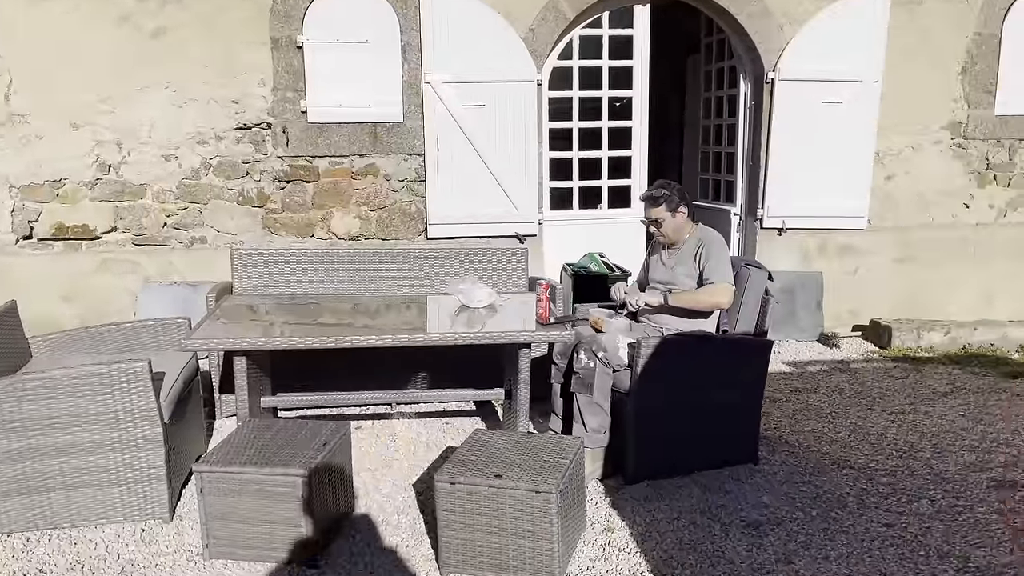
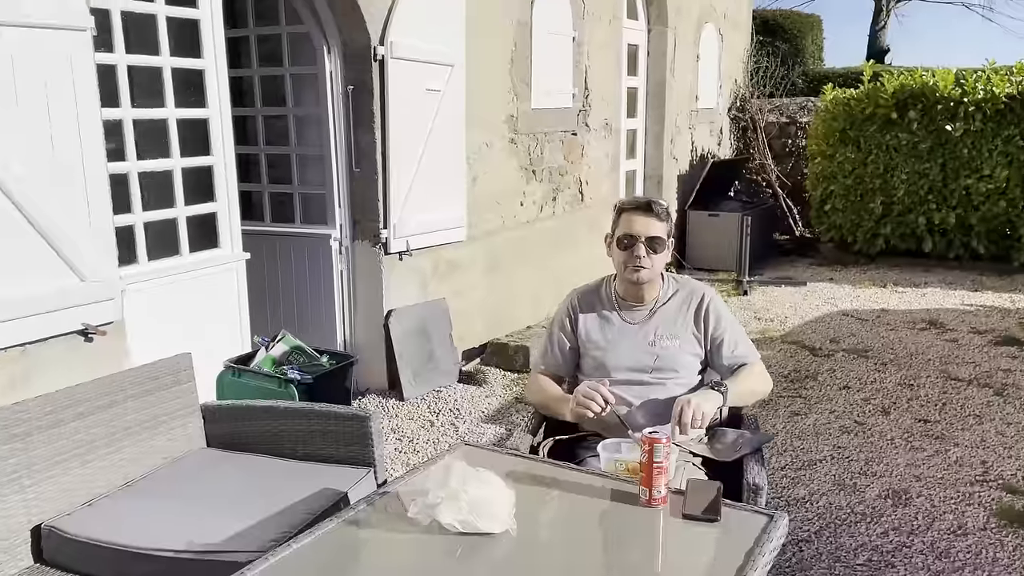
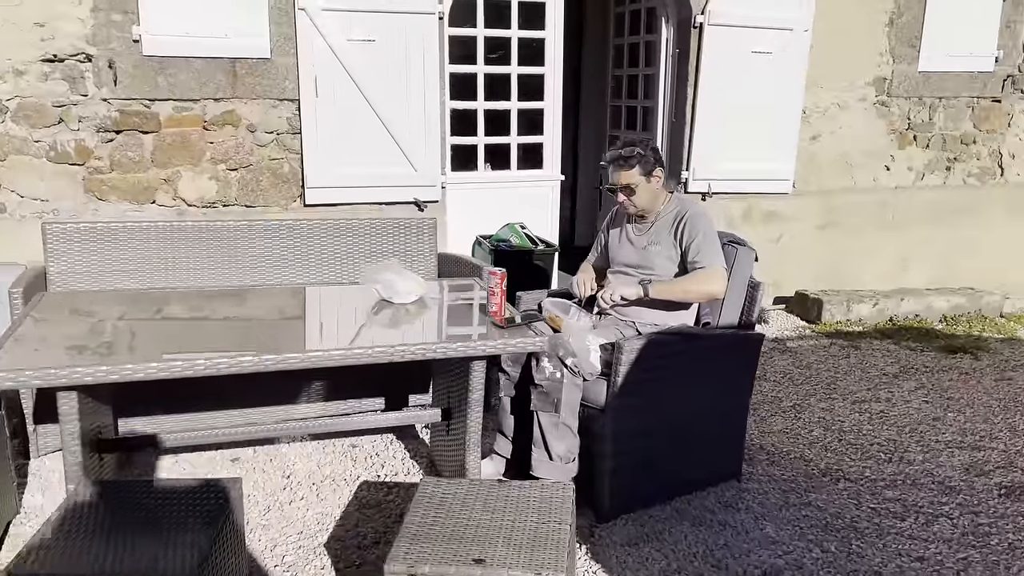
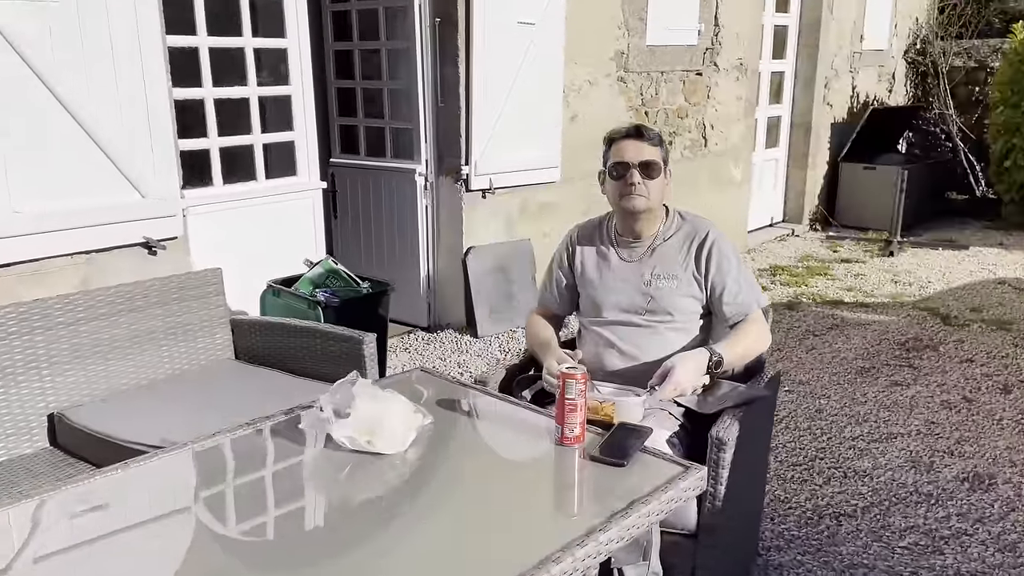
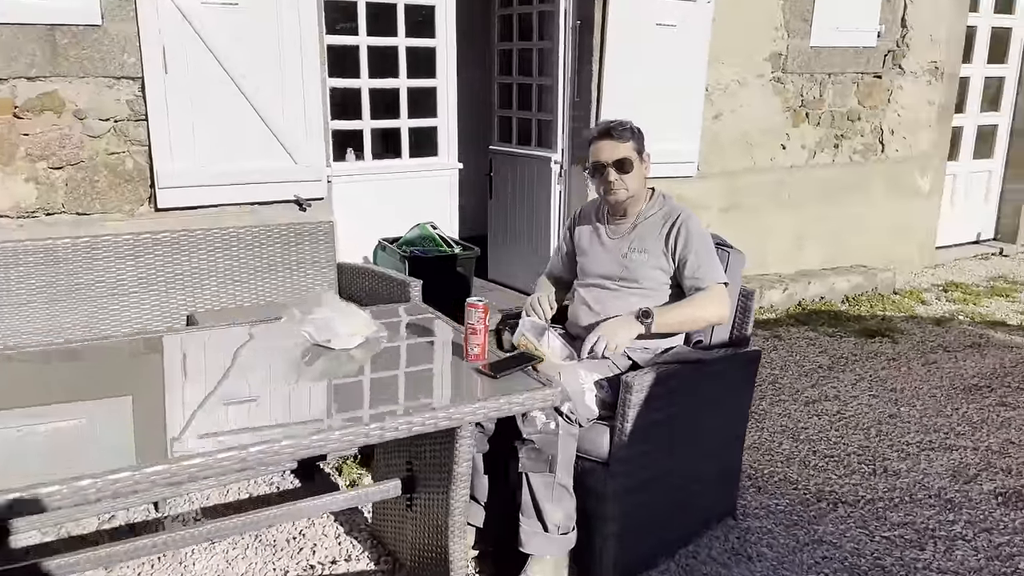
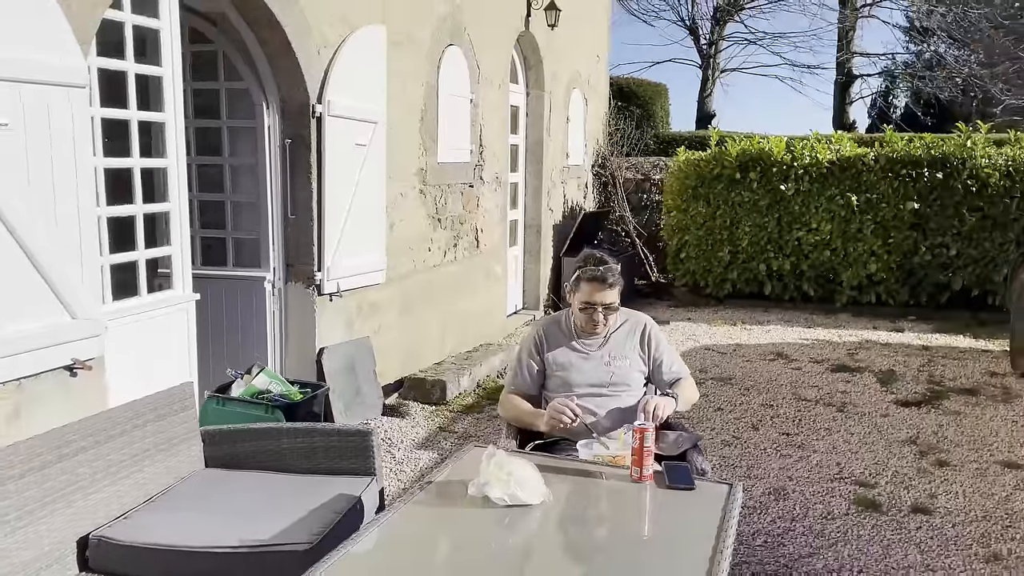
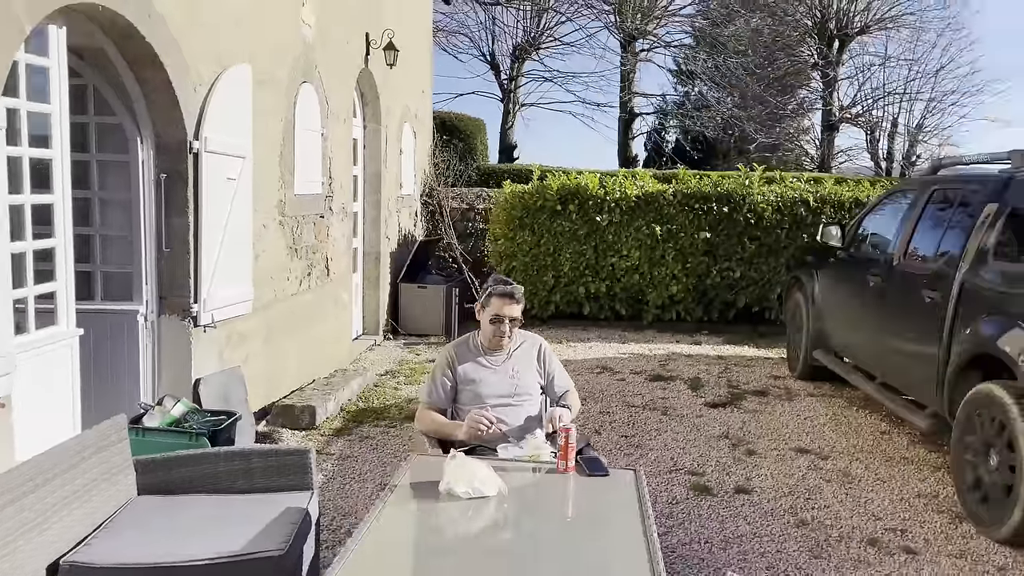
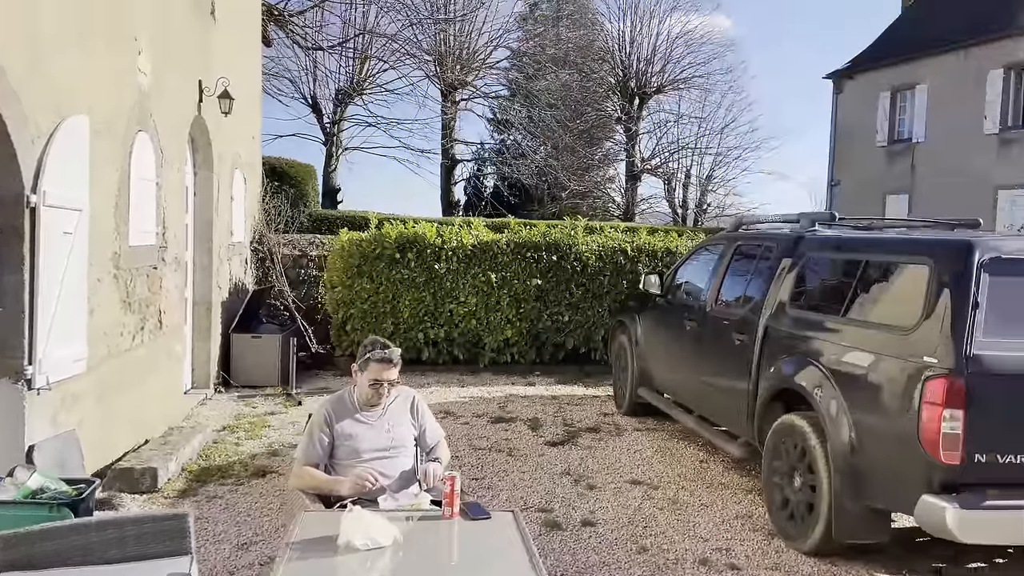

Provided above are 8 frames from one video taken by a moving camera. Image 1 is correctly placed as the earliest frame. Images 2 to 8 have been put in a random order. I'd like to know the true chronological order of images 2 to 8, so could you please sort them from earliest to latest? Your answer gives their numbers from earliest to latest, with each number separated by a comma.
3, 5, 4, 2, 6, 7, 8
